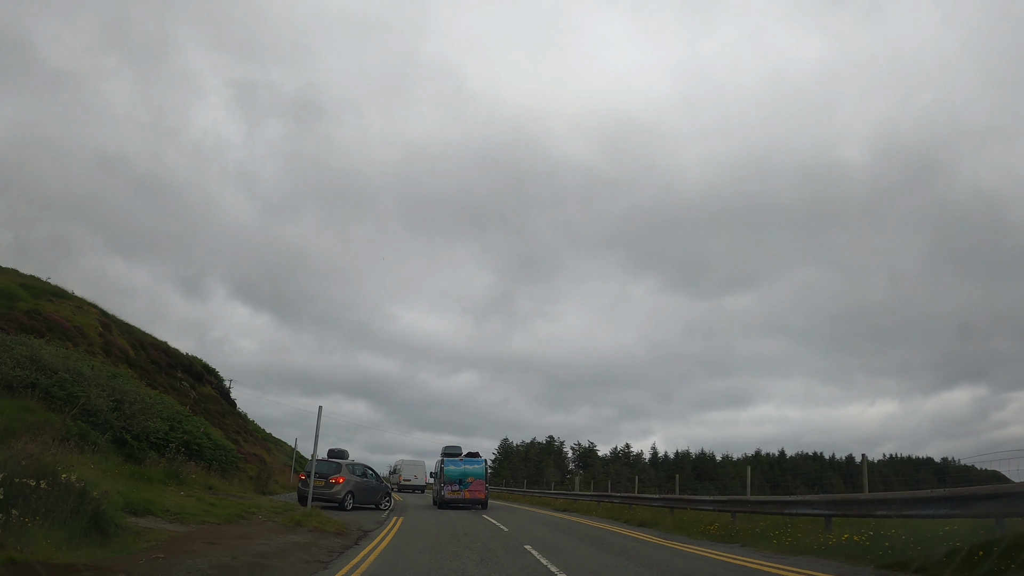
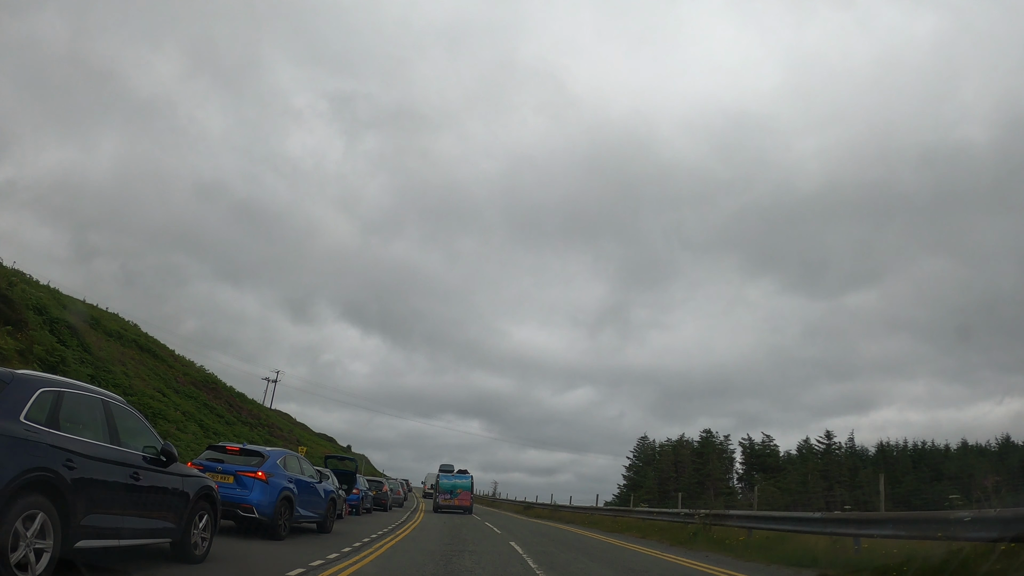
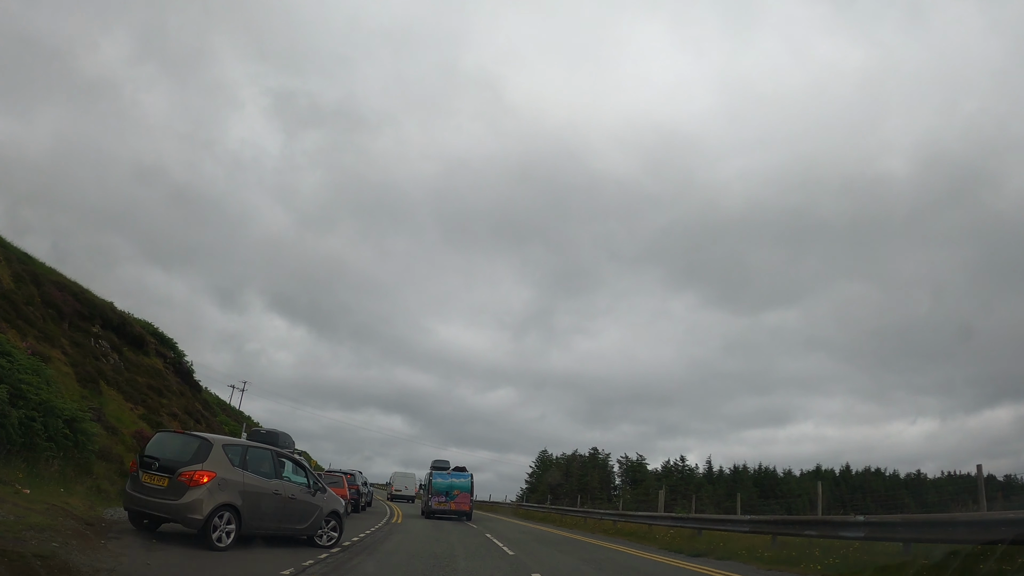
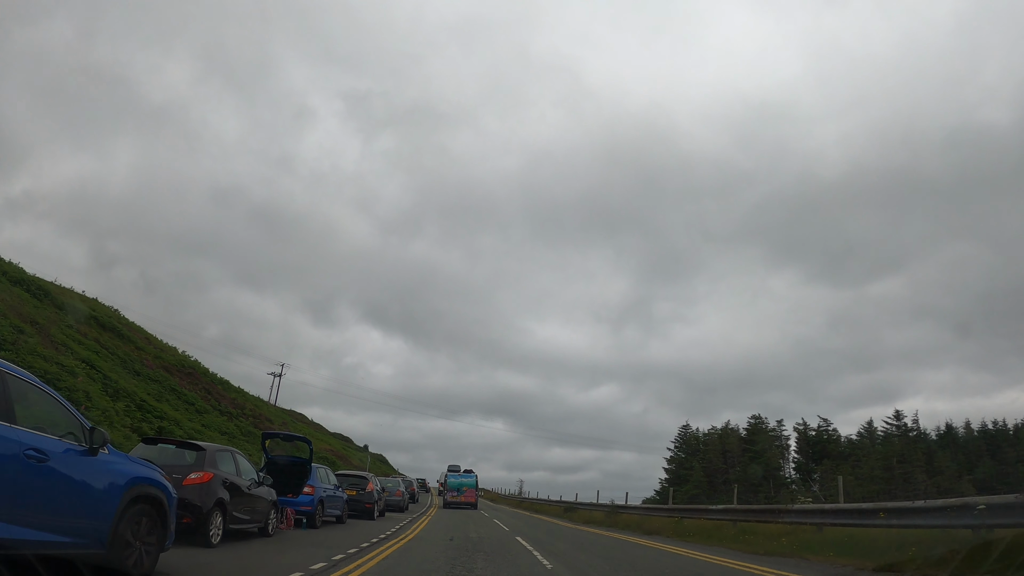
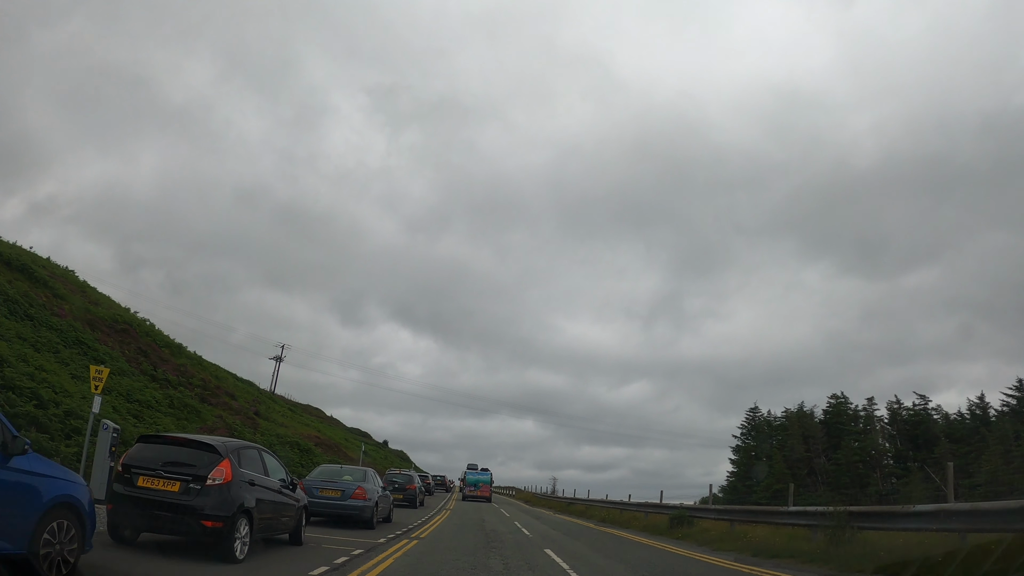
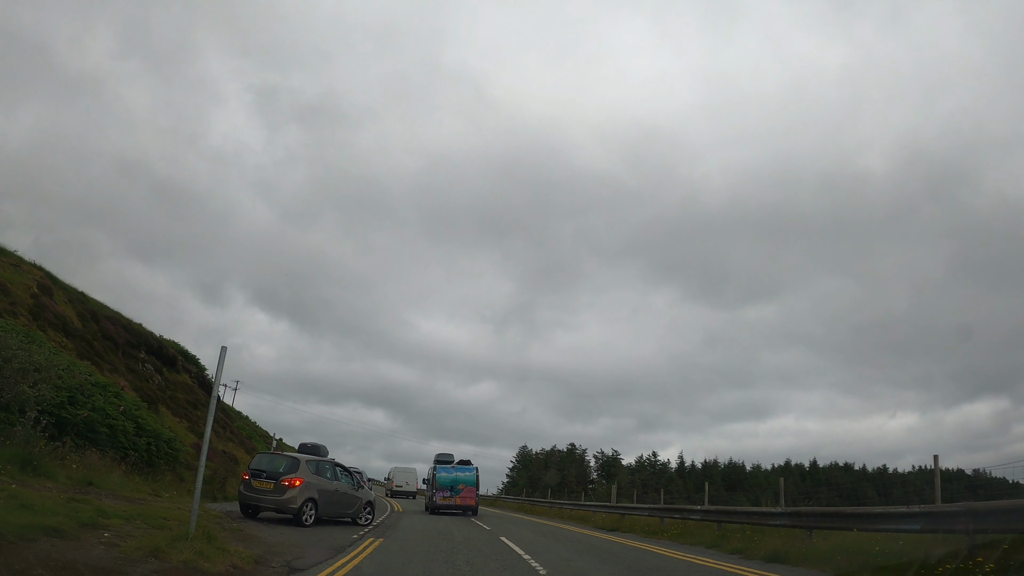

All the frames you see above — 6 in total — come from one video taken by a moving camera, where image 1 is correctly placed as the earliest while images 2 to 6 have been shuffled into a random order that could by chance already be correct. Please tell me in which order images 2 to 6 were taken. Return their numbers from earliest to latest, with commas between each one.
6, 3, 2, 4, 5
